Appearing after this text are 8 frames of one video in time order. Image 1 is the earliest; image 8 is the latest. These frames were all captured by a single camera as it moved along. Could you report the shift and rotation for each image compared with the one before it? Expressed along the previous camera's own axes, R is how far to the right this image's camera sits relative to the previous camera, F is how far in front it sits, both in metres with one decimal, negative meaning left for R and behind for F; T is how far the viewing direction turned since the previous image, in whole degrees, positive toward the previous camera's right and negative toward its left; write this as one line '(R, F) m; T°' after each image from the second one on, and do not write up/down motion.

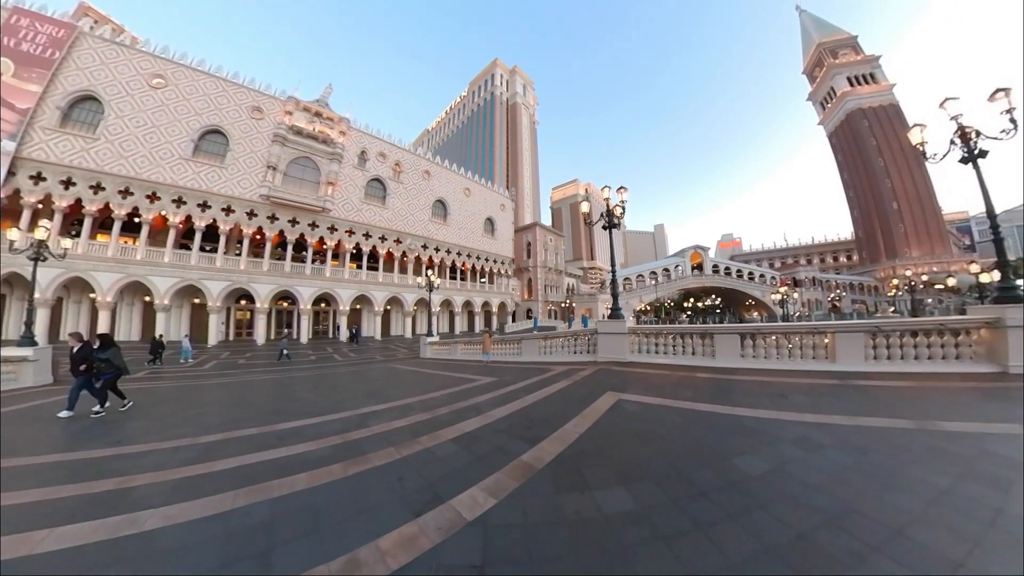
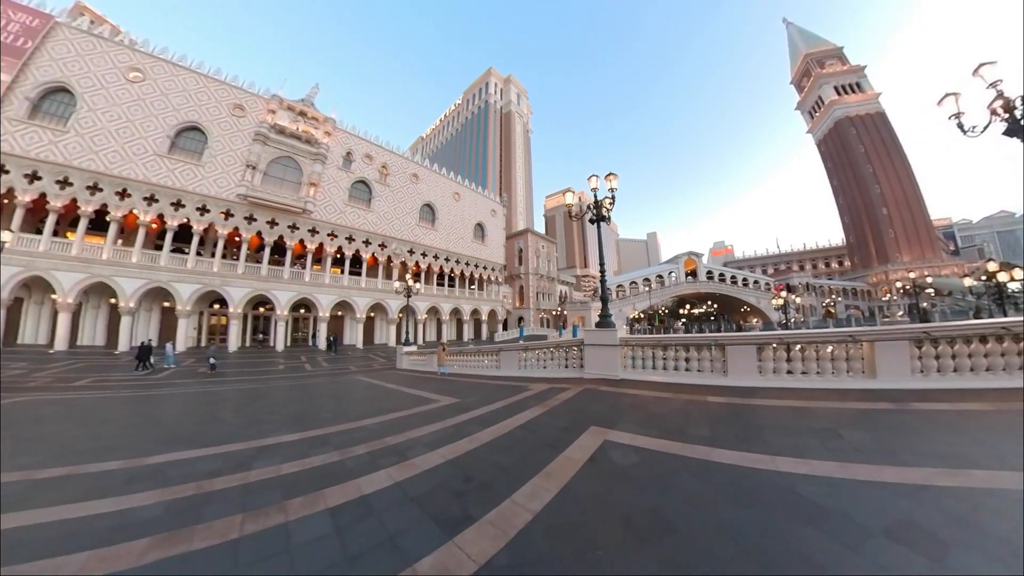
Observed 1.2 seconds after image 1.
(+0.3, +0.8) m; +1°
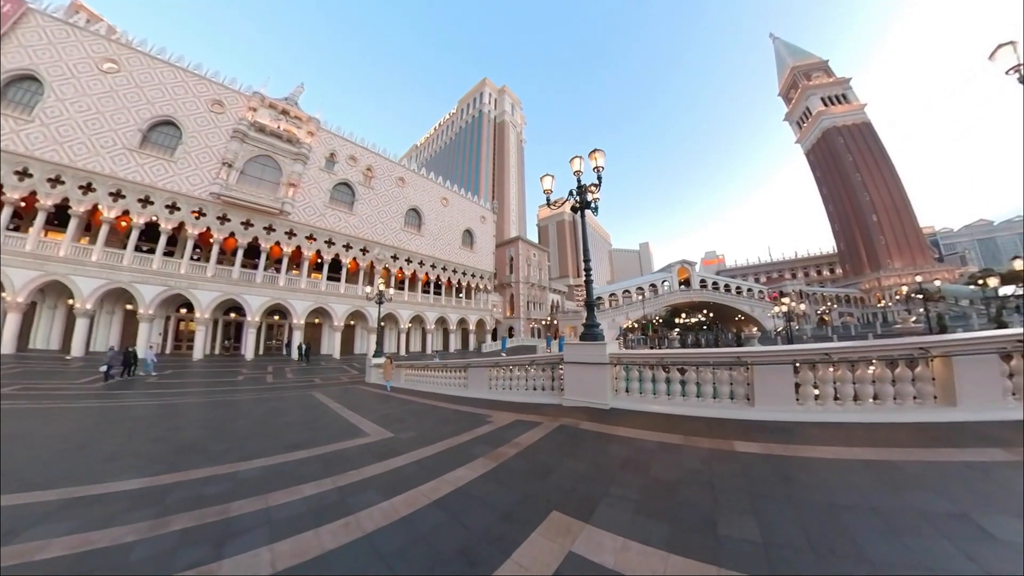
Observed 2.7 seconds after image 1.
(+0.3, +0.9) m; +1°
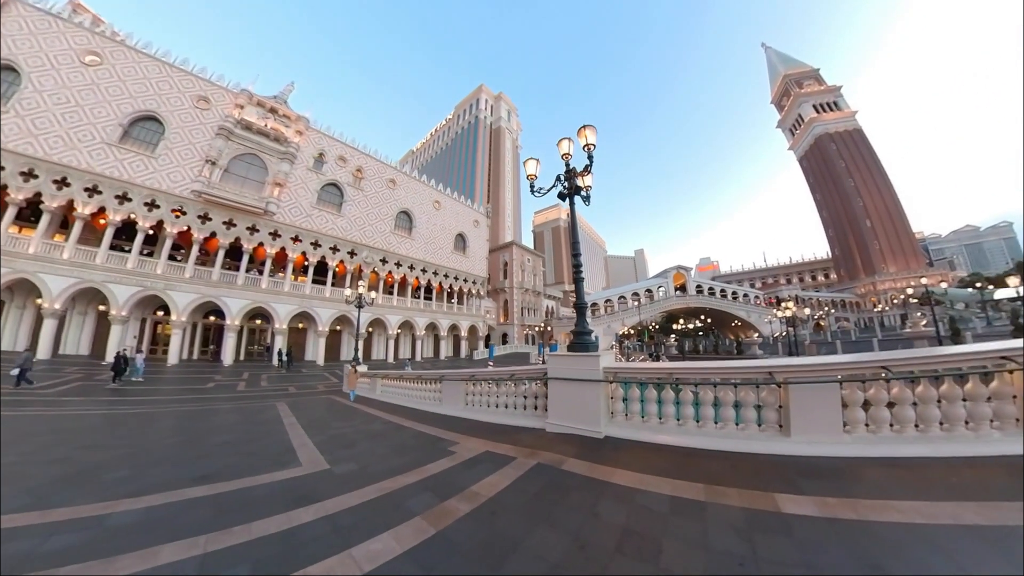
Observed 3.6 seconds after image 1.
(+0.2, +0.6) m; +1°
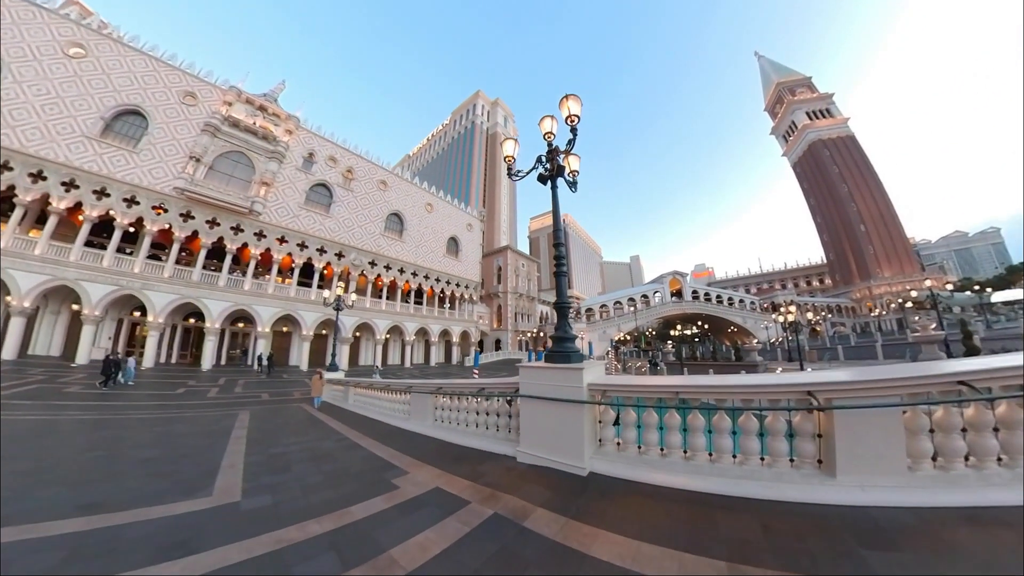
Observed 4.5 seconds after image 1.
(+0.2, +0.5) m; +1°
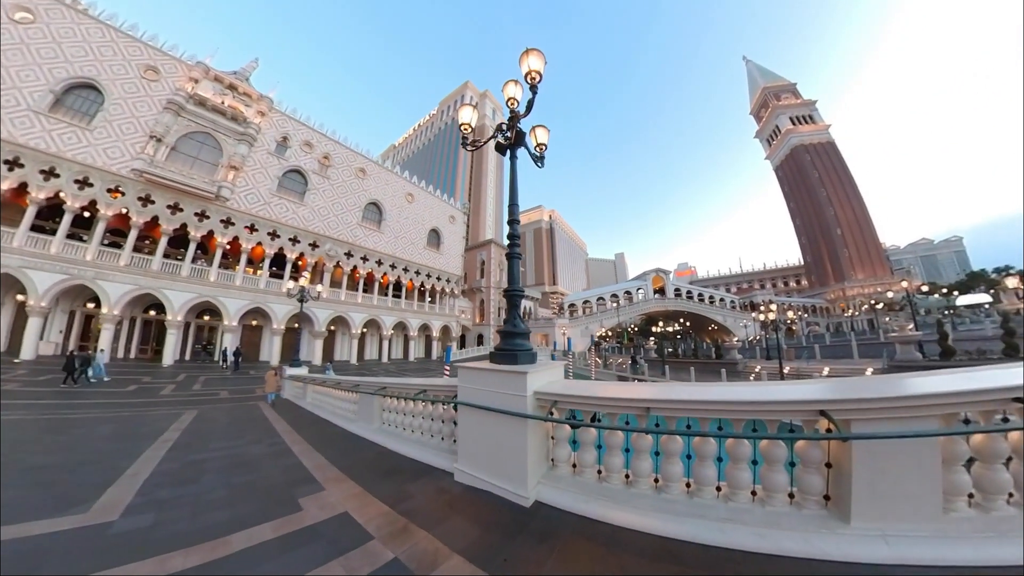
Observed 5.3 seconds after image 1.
(+0.3, +0.4) m; +2°
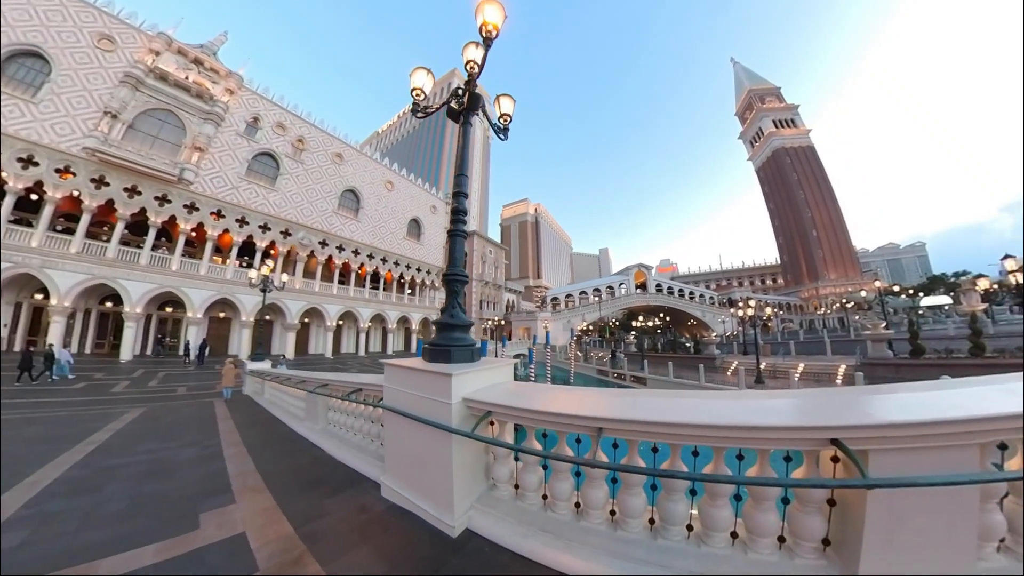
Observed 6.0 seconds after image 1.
(+0.2, +0.3) m; +2°
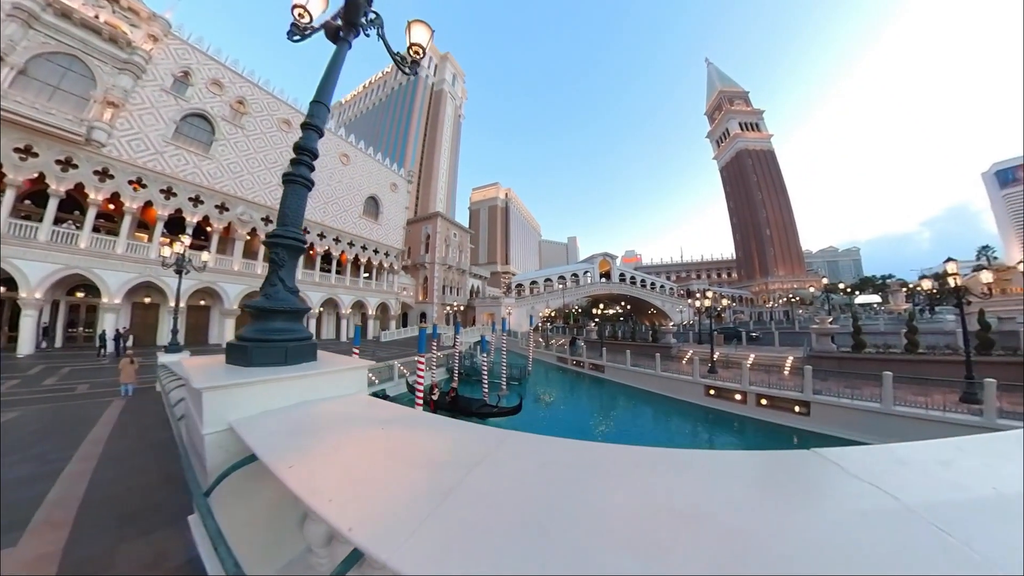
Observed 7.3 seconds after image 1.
(+0.3, +0.4) m; +5°
